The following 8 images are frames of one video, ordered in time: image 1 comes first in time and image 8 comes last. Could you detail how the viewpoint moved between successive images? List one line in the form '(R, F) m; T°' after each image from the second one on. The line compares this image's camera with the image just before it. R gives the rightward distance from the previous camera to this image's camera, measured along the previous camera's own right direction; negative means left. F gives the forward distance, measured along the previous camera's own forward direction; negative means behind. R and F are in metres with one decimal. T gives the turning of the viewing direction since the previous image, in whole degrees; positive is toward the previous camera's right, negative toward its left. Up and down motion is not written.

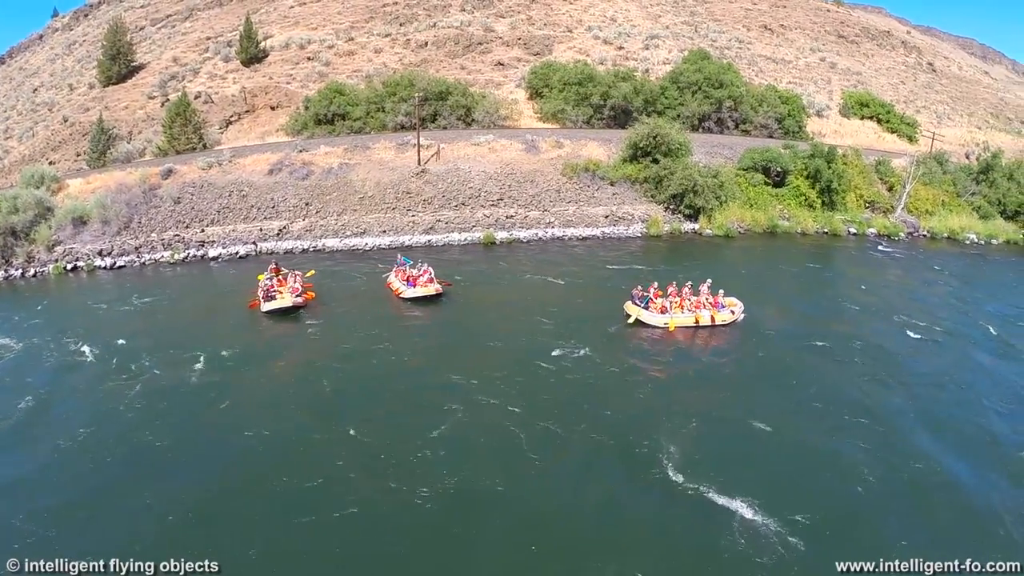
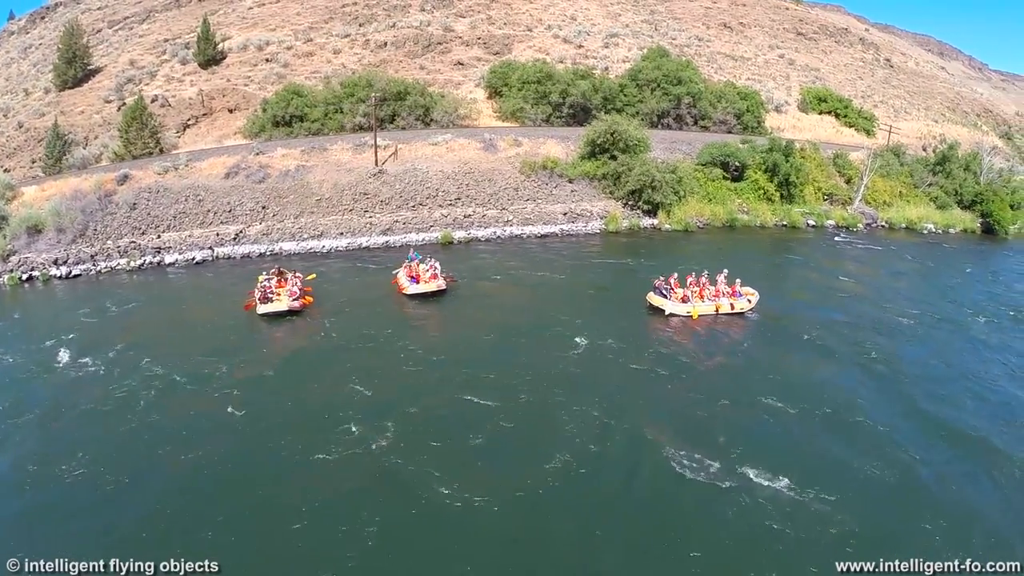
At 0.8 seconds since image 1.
(+0.6, +0.6) m; +2°
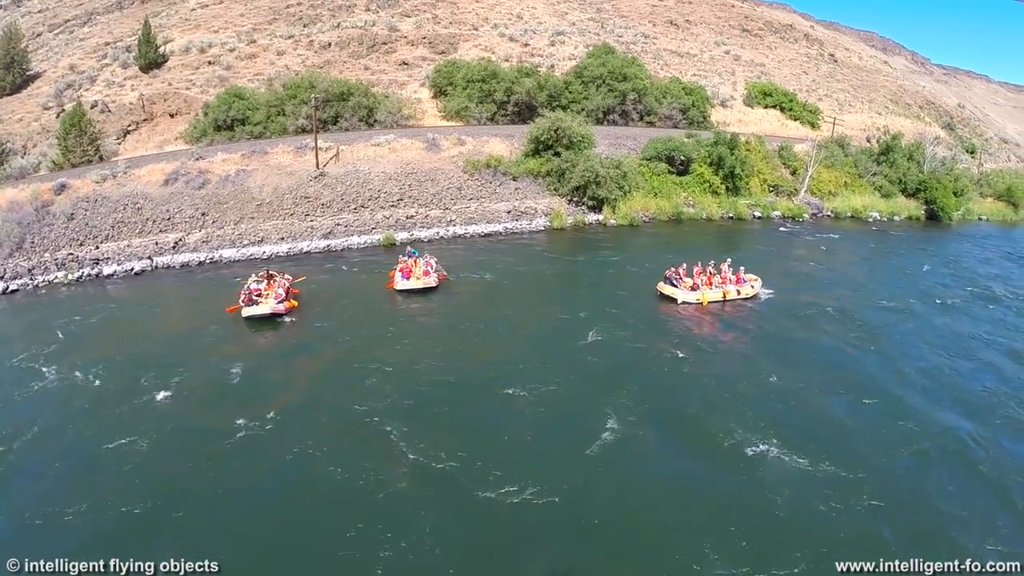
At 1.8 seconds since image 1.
(+0.8, +0.7) m; +3°
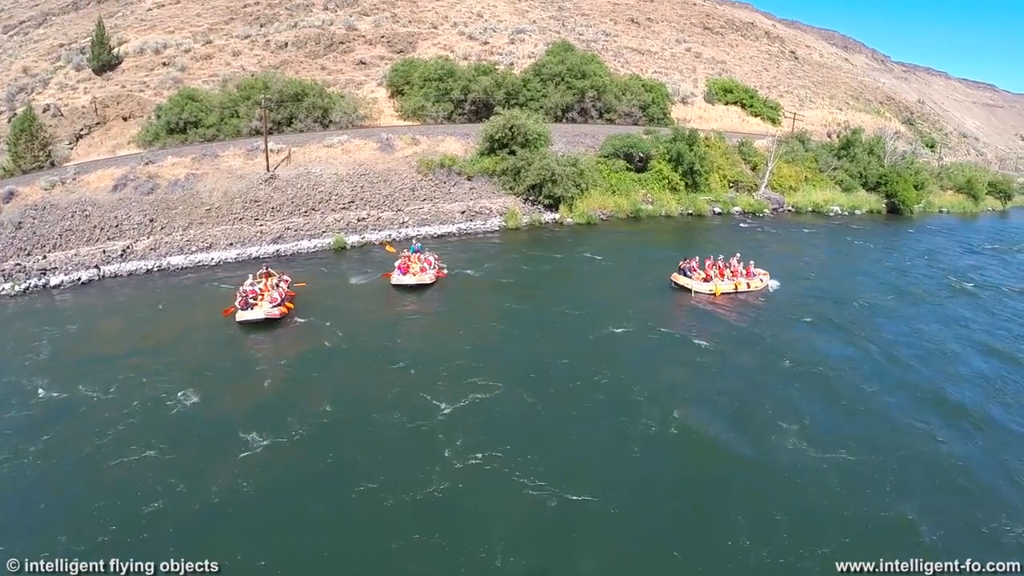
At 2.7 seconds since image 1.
(+0.7, +0.9) m; +2°
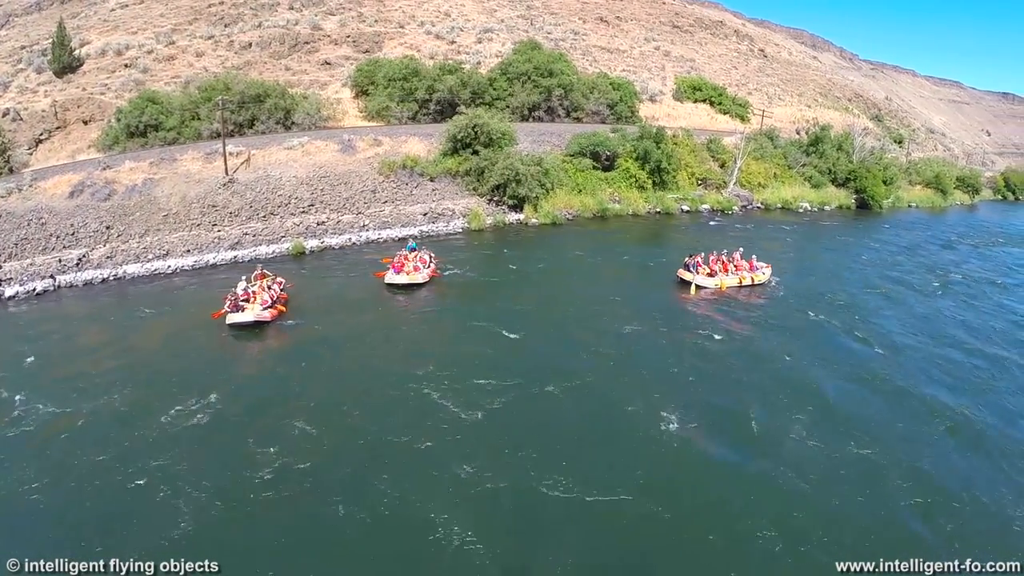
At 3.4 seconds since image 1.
(+0.5, +0.8) m; +2°
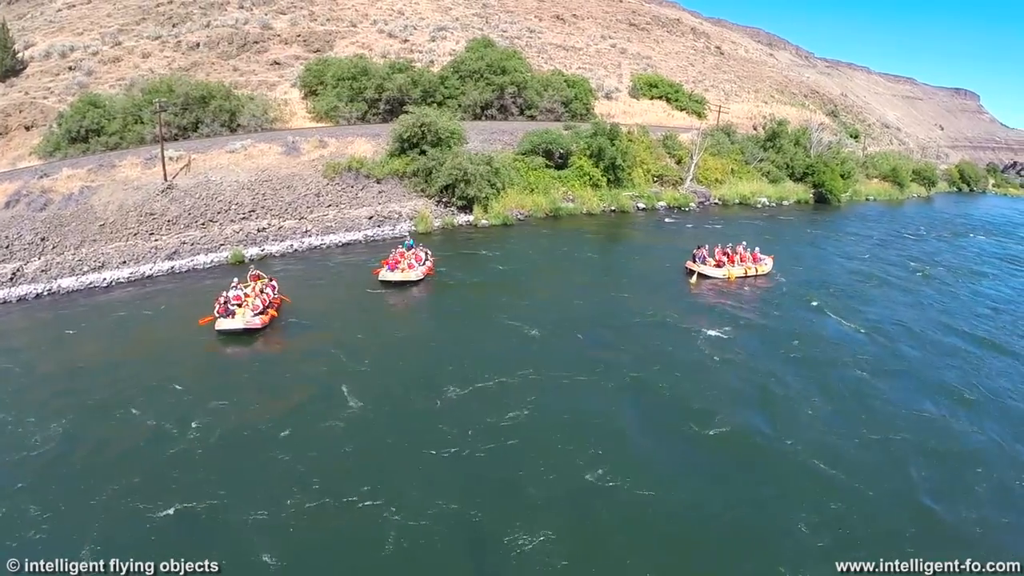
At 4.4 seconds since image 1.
(+0.7, +1.0) m; +3°
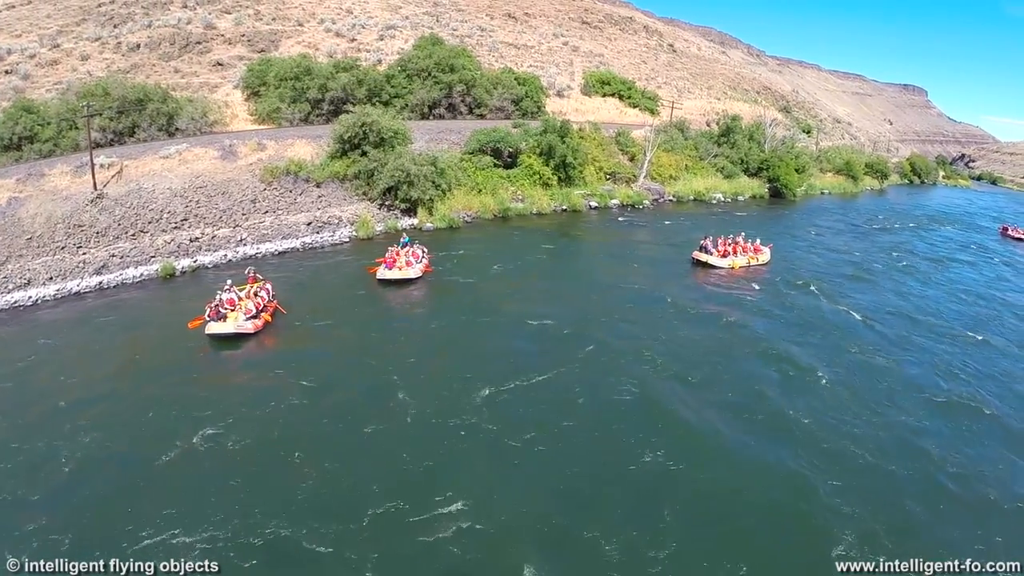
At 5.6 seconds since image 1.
(+0.6, +1.0) m; +3°
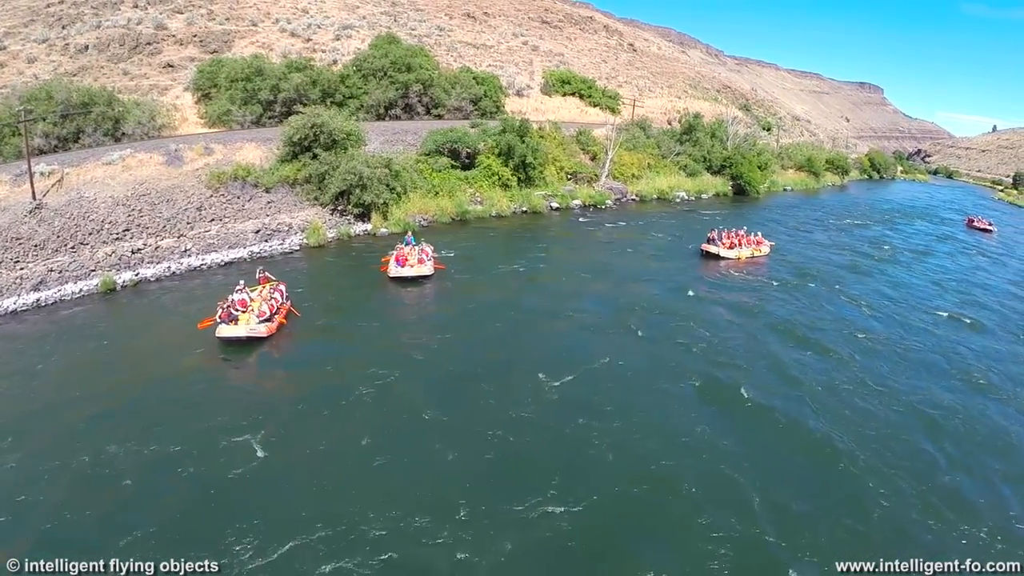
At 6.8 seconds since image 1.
(+0.4, +0.7) m; +3°
